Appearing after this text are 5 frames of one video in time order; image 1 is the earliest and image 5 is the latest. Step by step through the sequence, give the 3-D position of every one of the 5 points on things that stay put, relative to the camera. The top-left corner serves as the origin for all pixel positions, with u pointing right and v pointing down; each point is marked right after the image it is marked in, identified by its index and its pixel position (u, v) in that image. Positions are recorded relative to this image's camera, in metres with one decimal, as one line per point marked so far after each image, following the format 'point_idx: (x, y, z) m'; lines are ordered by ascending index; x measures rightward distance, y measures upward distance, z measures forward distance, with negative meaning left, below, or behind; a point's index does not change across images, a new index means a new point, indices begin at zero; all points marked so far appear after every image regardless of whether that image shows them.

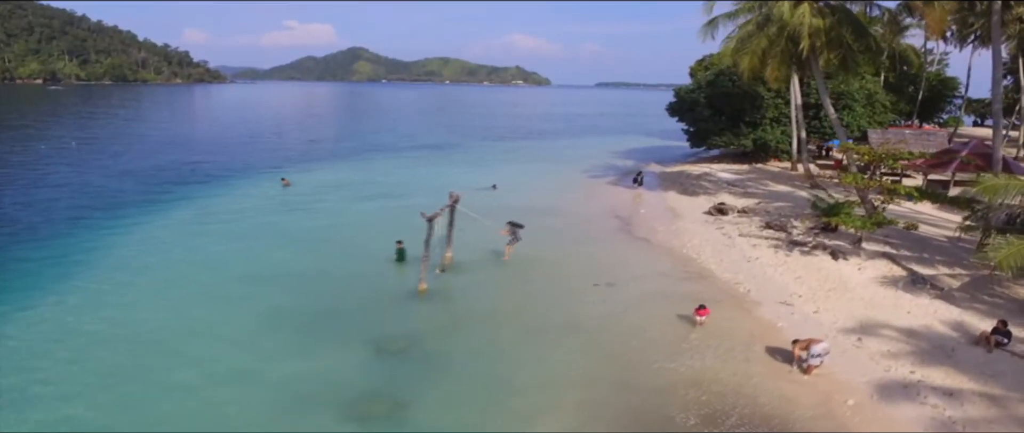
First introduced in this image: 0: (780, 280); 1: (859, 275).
0: (+7.9, -1.9, +18.5) m
1: (+10.2, -1.7, +18.4) m
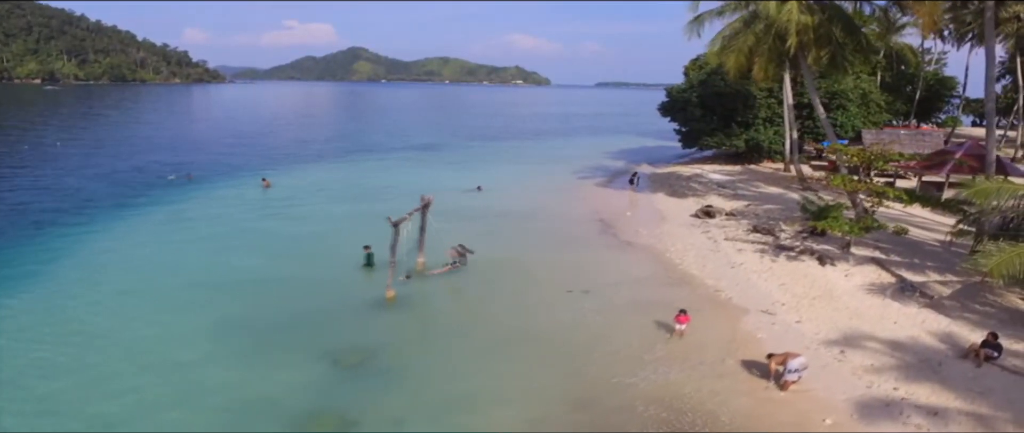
0: (+7.1, -2.0, +17.8) m
1: (+9.4, -1.8, +17.7) m
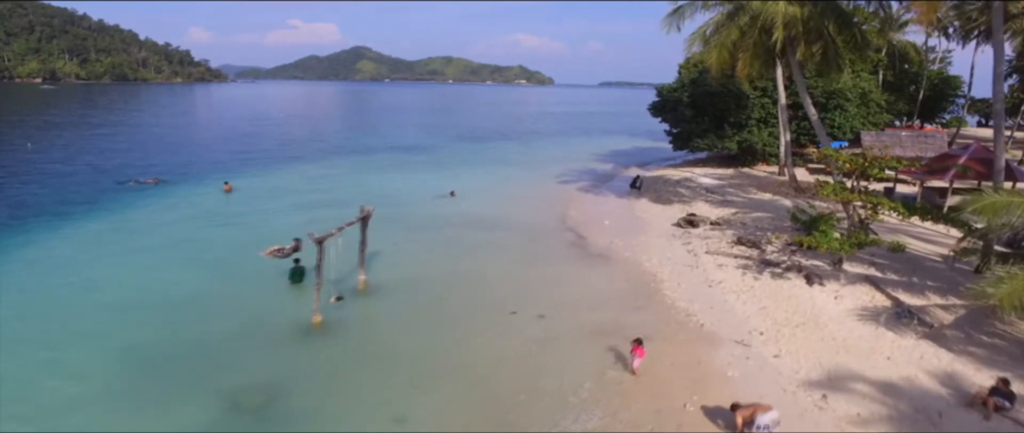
0: (+5.8, -2.4, +15.8) m
1: (+8.1, -2.2, +15.6) m
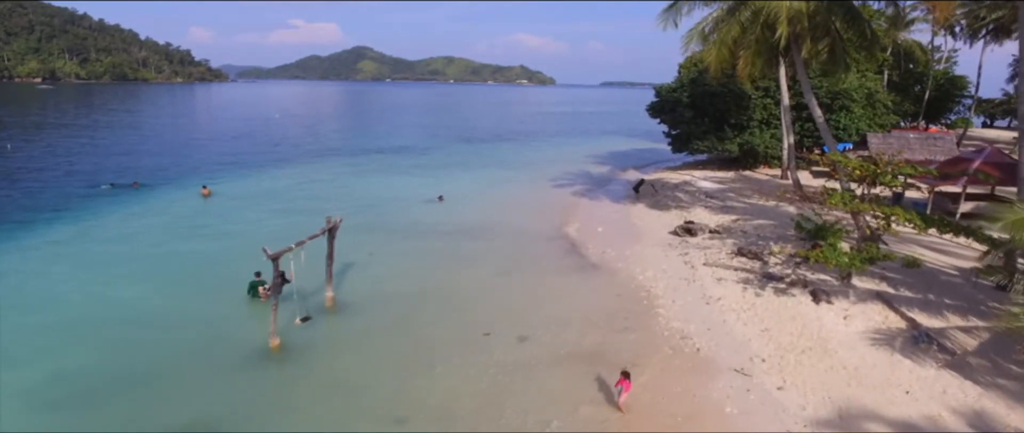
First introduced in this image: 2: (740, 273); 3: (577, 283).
0: (+5.3, -2.7, +14.4) m
1: (+7.6, -2.5, +14.2) m
2: (+6.7, -1.6, +18.4) m
3: (+1.9, -2.0, +18.3) m
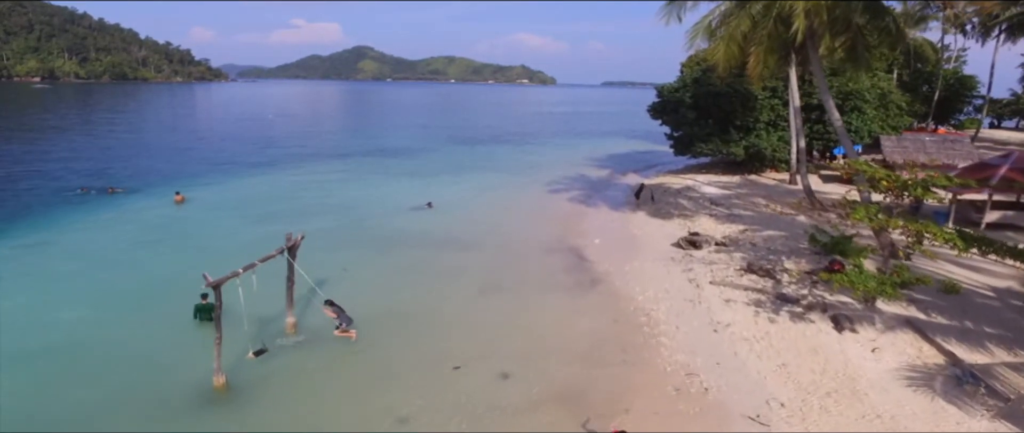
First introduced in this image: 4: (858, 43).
0: (+4.9, -3.0, +12.6) m
1: (+7.2, -2.9, +12.4) m
2: (+6.3, -2.0, +16.6) m
3: (+1.5, -2.3, +16.6) m
4: (+10.4, +5.2, +18.8) m
